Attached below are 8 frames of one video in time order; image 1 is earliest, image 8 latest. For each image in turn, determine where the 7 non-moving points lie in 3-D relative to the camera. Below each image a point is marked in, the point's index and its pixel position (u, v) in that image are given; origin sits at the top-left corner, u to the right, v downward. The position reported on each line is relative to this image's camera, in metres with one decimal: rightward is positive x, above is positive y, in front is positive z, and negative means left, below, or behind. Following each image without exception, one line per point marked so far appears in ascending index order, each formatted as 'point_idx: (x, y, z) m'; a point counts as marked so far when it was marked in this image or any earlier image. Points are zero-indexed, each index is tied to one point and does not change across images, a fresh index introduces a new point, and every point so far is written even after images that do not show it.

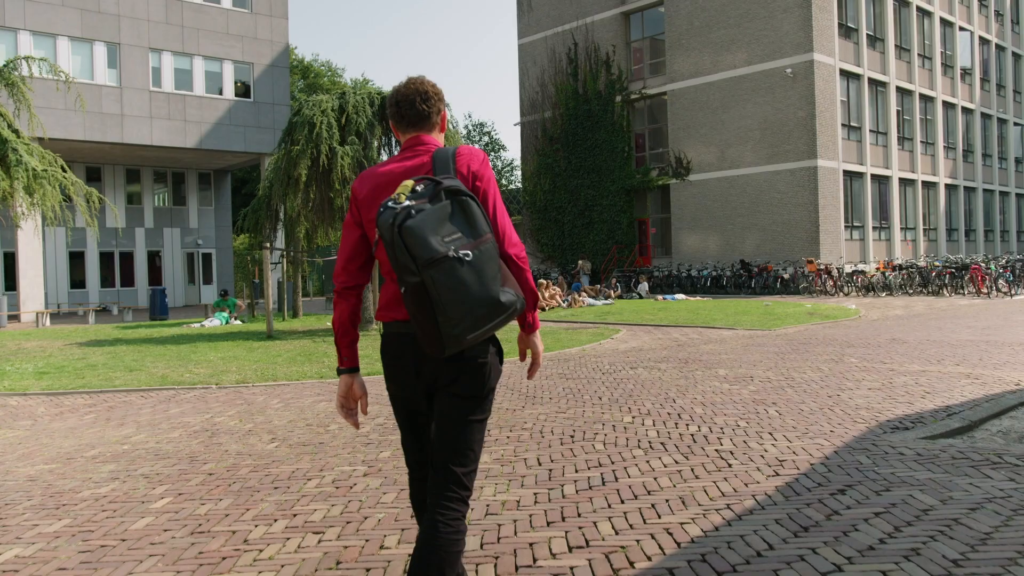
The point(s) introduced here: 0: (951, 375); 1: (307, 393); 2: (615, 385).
0: (+3.8, -0.8, +7.7) m
1: (-1.9, -1.0, +8.1) m
2: (+0.9, -0.8, +7.8) m
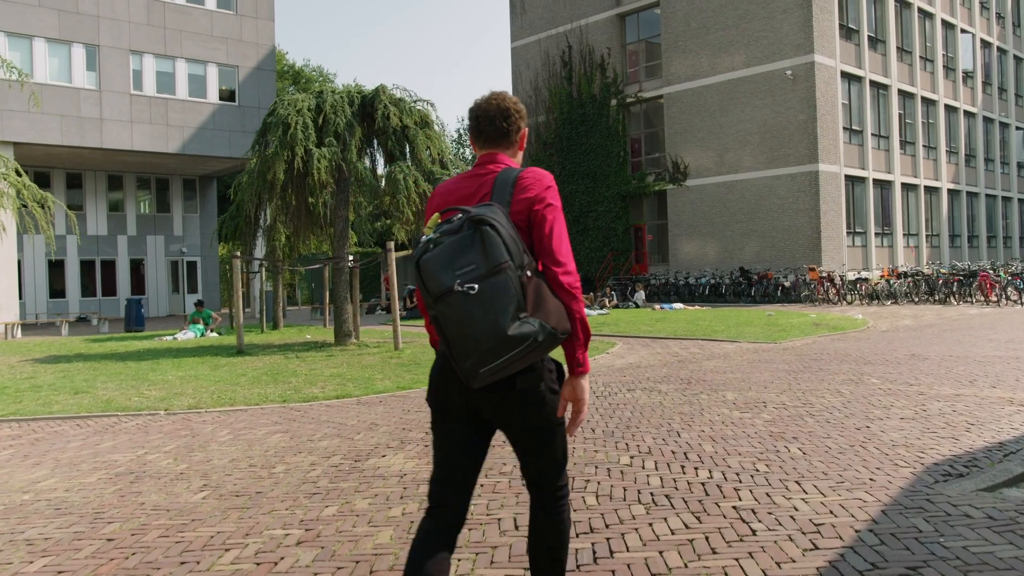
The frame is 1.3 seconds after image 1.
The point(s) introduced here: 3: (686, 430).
0: (+3.6, -0.9, +6.8) m
1: (-2.0, -1.1, +7.2) m
2: (+0.7, -1.0, +6.9) m
3: (+1.1, -0.9, +6.0) m
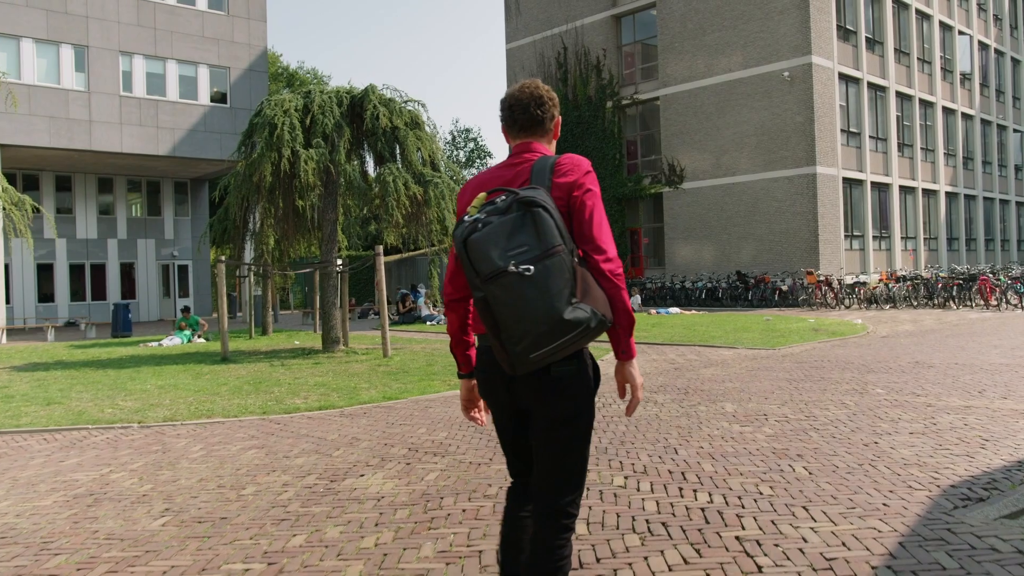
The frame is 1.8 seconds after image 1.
0: (+3.5, -0.9, +6.5) m
1: (-2.1, -1.1, +6.9) m
2: (+0.7, -1.0, +6.5) m
3: (+1.0, -1.0, +5.6) m
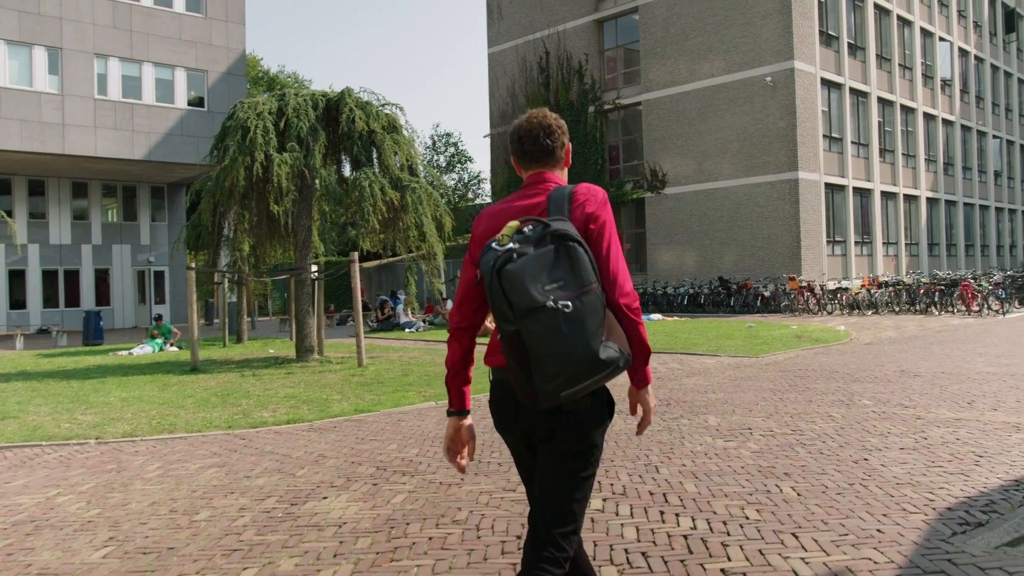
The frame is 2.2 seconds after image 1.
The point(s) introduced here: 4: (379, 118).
0: (+3.4, -1.0, +6.3) m
1: (-2.3, -1.2, +6.6) m
2: (+0.5, -1.1, +6.3) m
3: (+0.9, -1.1, +5.4) m
4: (-2.0, +2.6, +13.5) m
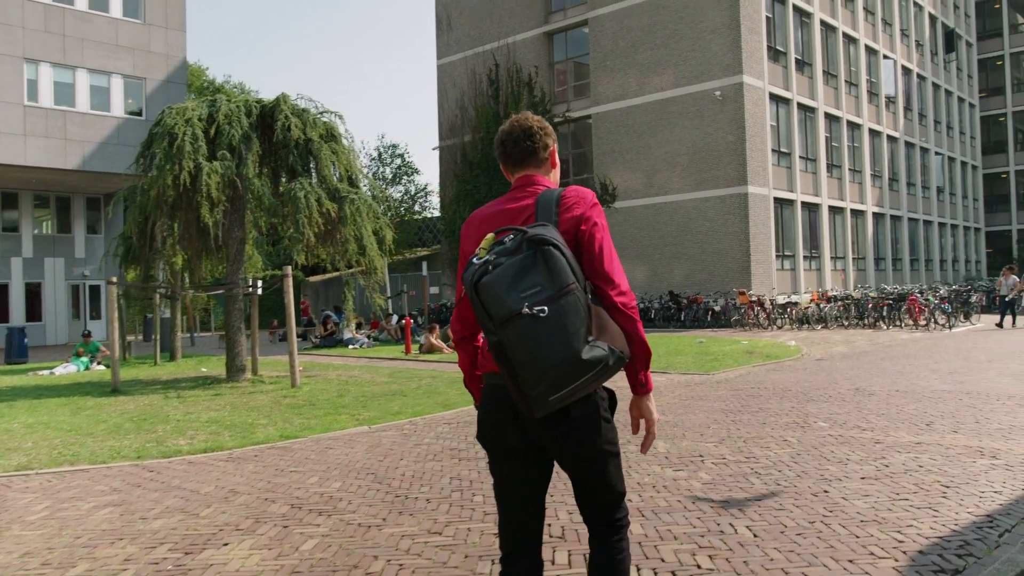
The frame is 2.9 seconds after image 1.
0: (+2.9, -1.1, +5.9) m
1: (-2.7, -1.3, +5.9) m
2: (0.0, -1.2, +5.8) m
3: (+0.5, -1.1, +4.9) m
4: (-2.8, +2.3, +12.9) m
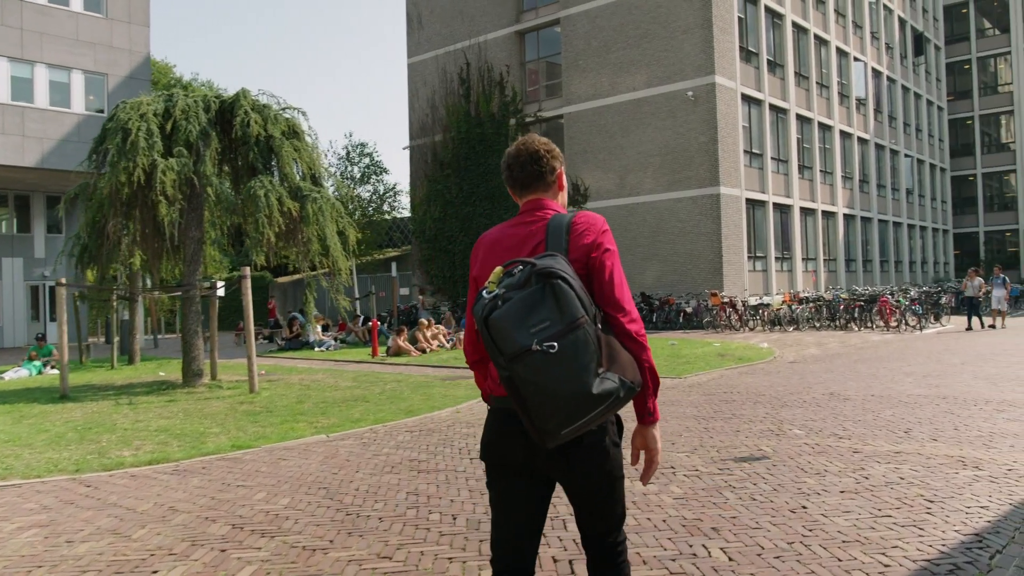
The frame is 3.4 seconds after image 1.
0: (+2.7, -1.1, +5.7) m
1: (-2.9, -1.3, +5.5) m
2: (-0.2, -1.2, +5.4) m
3: (+0.3, -1.2, +4.6) m
4: (-3.3, +2.3, +12.5) m
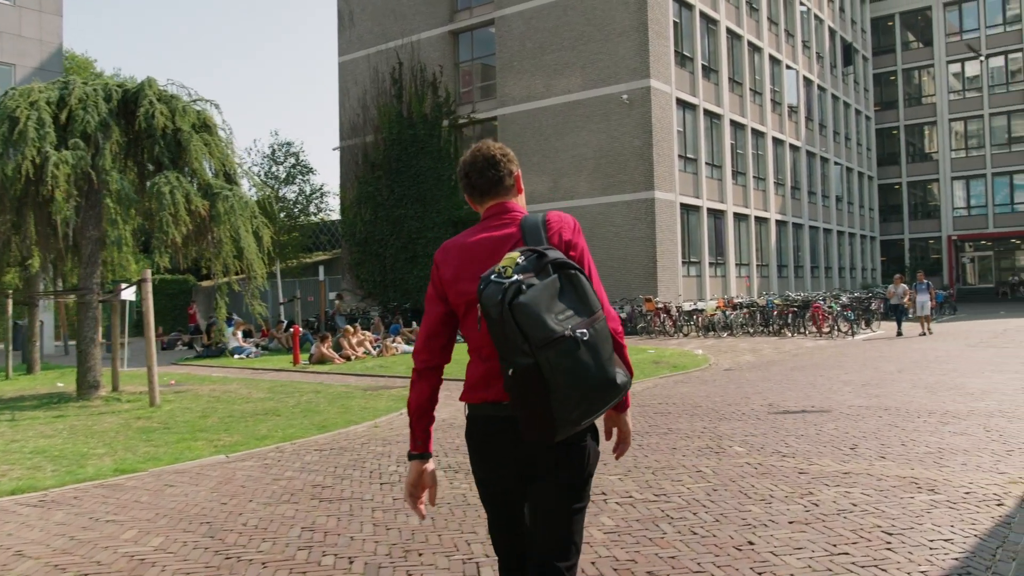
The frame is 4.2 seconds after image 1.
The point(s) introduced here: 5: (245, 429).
0: (+2.2, -1.1, +5.2) m
1: (-3.4, -1.4, +4.6) m
2: (-0.7, -1.2, +4.7) m
3: (-0.1, -1.2, +3.9) m
4: (-4.2, +2.2, +11.6) m
5: (-2.6, -1.4, +8.6) m
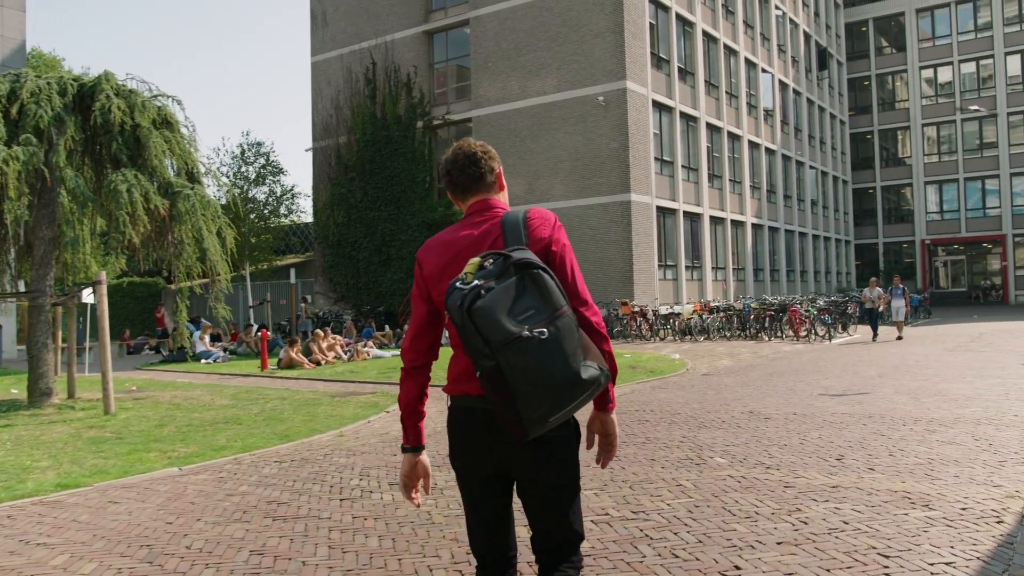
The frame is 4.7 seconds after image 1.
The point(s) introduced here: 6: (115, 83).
0: (+2.0, -1.2, +4.9) m
1: (-3.6, -1.4, +4.2) m
2: (-0.8, -1.2, +4.4) m
3: (-0.3, -1.2, +3.6) m
4: (-4.6, +2.2, +11.2) m
5: (-2.8, -1.4, +8.2) m
6: (-4.9, +2.5, +11.0) m
